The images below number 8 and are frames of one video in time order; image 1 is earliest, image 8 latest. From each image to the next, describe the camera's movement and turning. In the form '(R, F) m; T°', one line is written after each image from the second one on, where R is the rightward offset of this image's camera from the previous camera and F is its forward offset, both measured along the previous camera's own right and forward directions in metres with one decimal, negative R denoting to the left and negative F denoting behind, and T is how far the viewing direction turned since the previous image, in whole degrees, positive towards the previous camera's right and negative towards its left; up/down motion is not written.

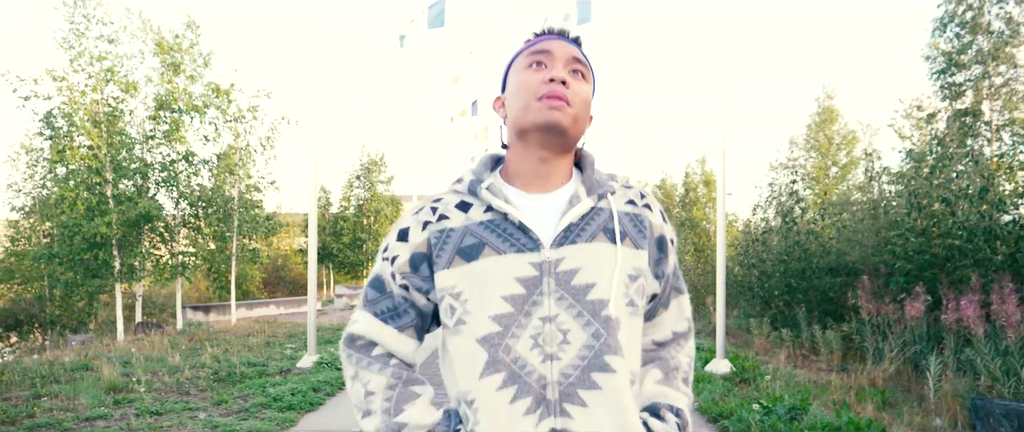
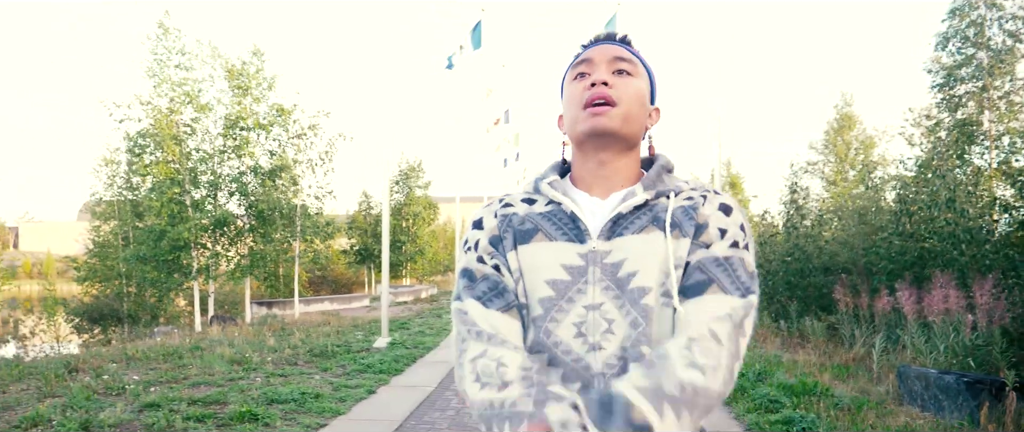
(0.0, -0.7) m; -2°
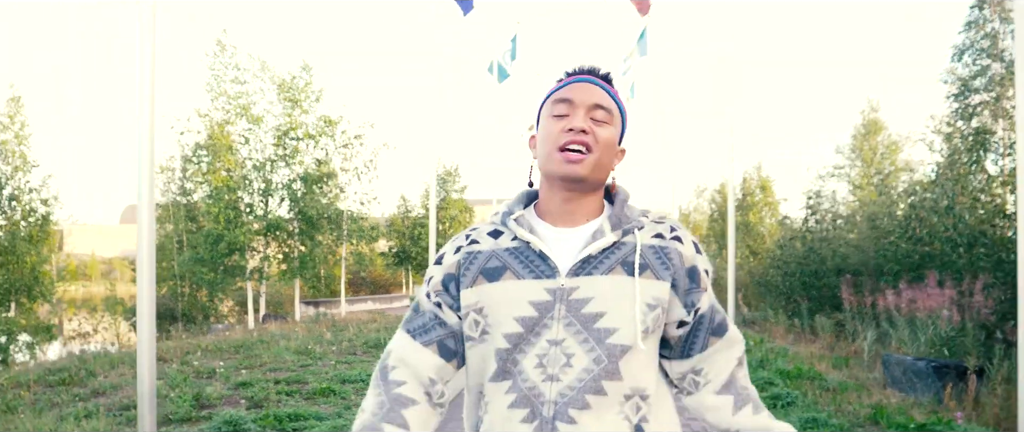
(0.0, -0.4) m; -3°
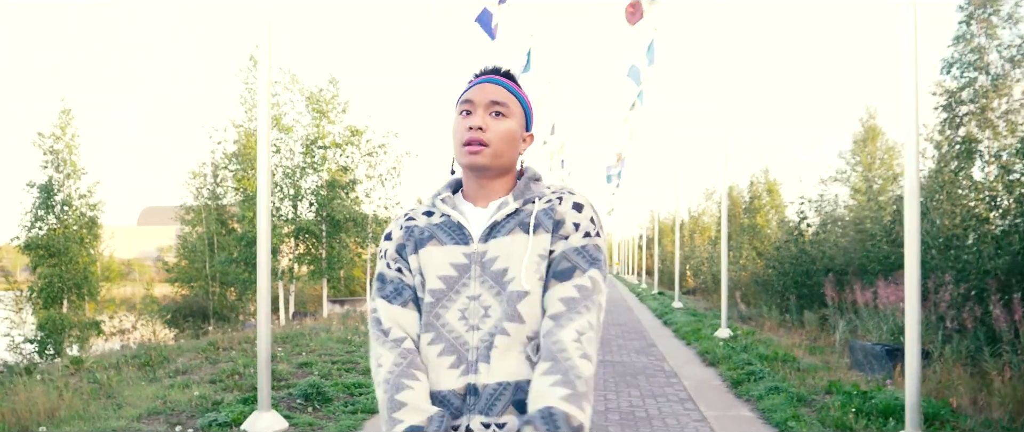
(0.0, -0.5) m; -1°
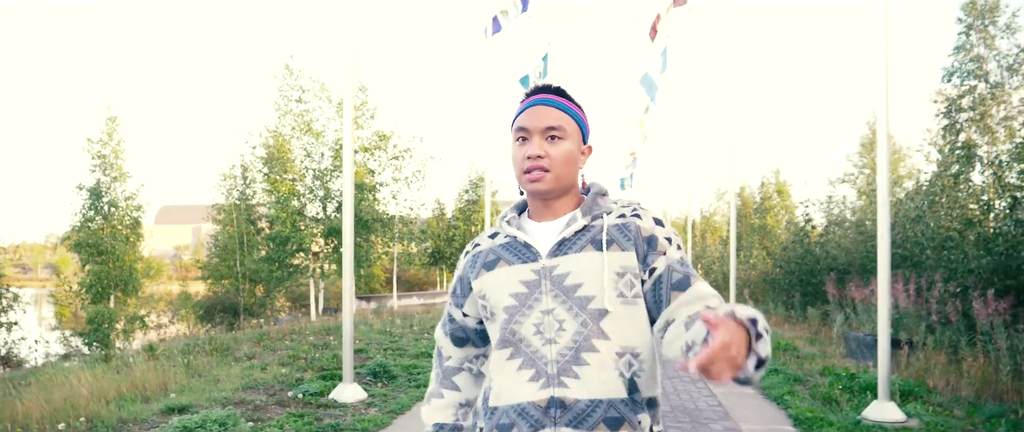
(-0.1, -0.4) m; -1°
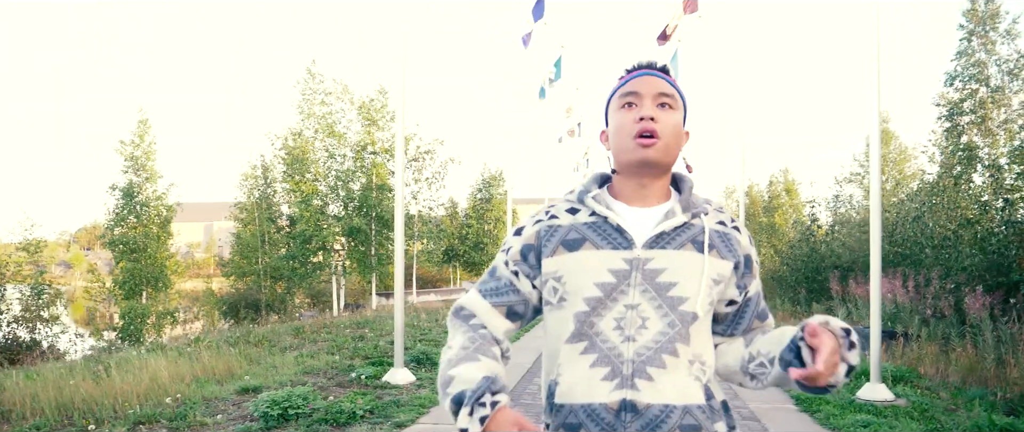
(-0.1, -0.3) m; -1°
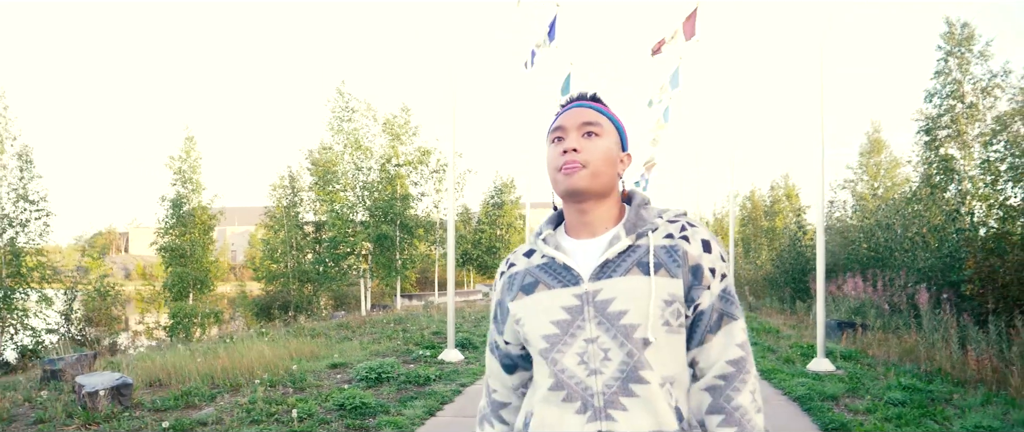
(-0.1, -0.8) m; -1°
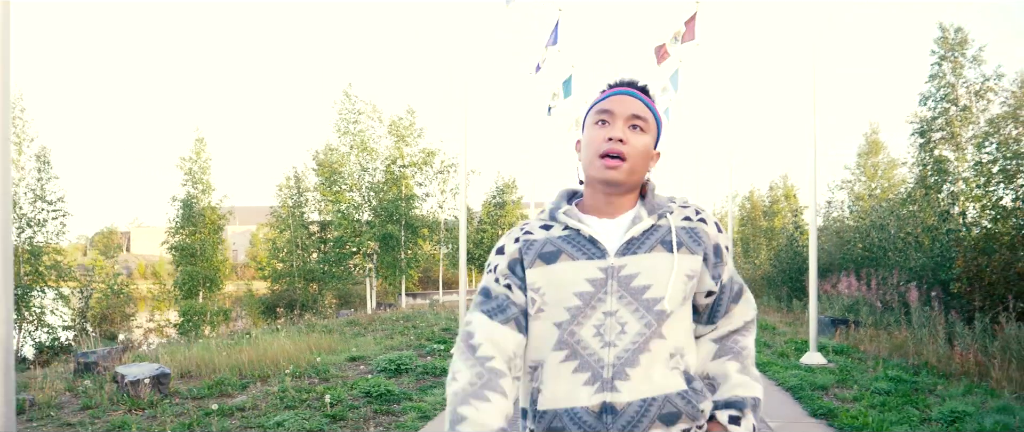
(-0.1, -0.2) m; 0°
